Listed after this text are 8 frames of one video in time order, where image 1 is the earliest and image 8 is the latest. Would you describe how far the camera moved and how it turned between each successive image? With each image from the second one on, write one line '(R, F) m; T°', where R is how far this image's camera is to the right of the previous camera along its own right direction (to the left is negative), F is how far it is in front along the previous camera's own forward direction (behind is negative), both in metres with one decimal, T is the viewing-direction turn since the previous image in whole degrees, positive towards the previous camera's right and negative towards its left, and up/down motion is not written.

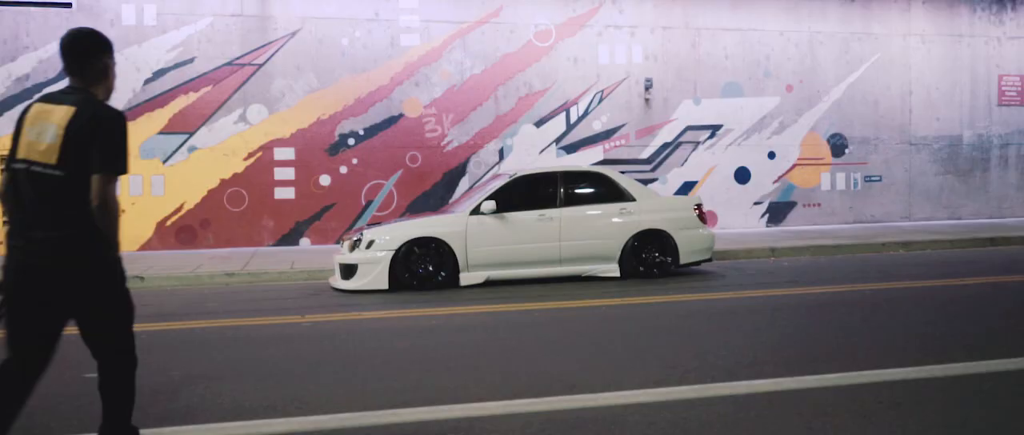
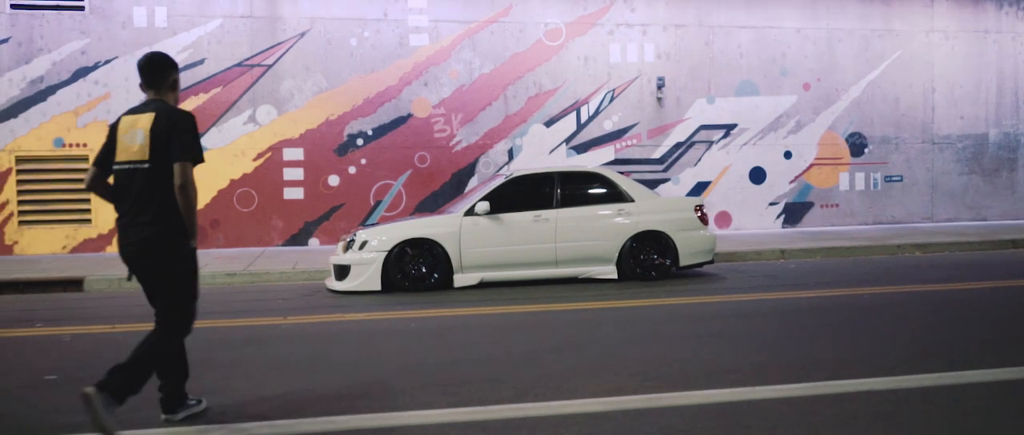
(+0.6, +0.1) m; -3°
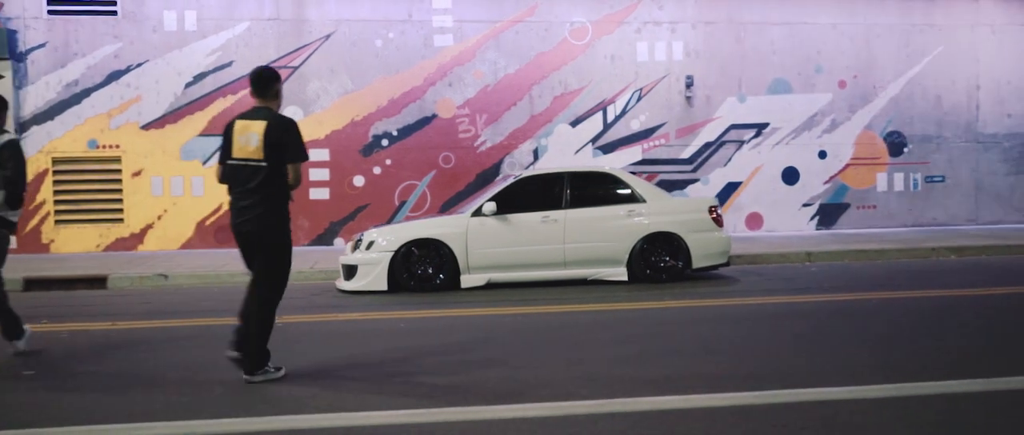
(+0.7, +0.1) m; -4°
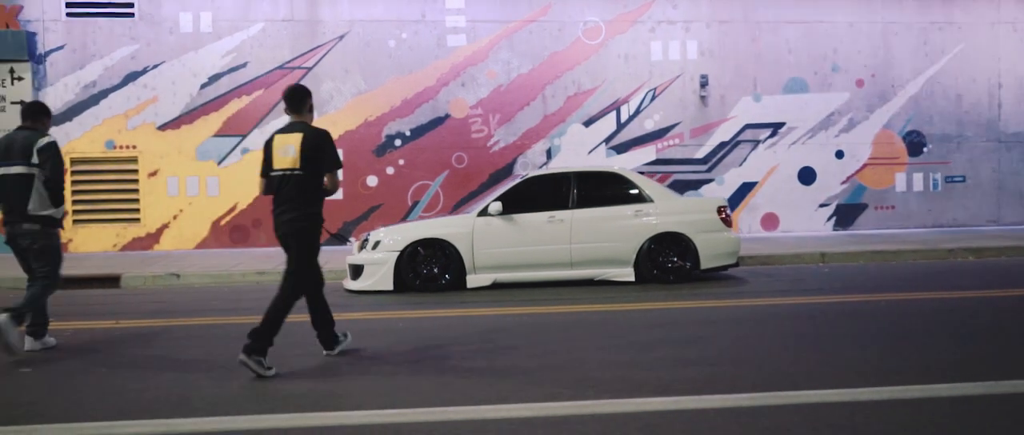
(+0.3, 0.0) m; -2°
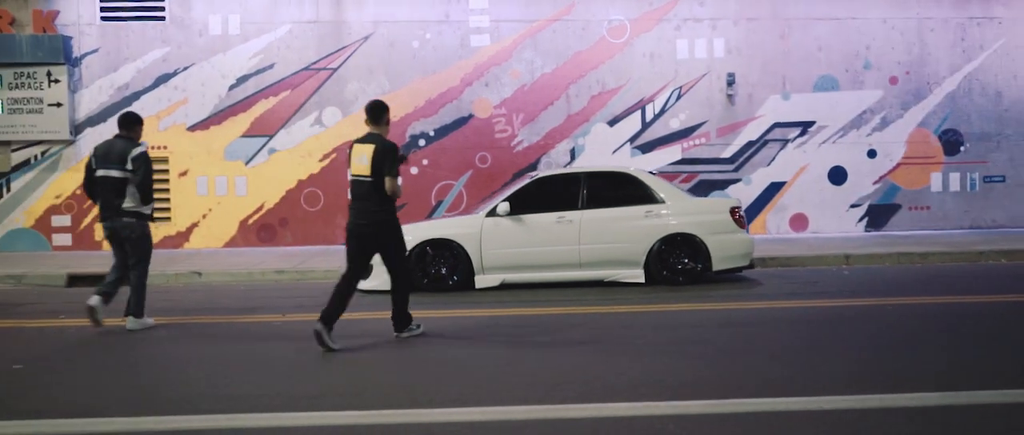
(+0.6, 0.0) m; -4°
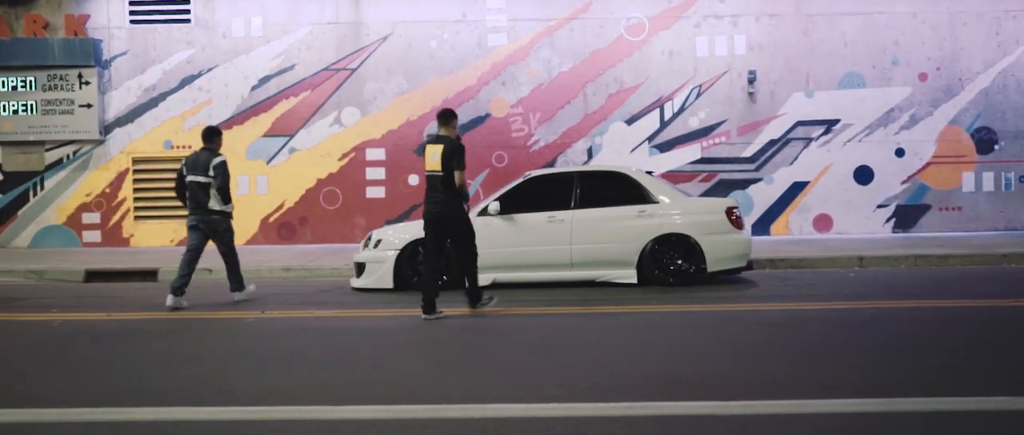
(+1.0, +0.1) m; -4°
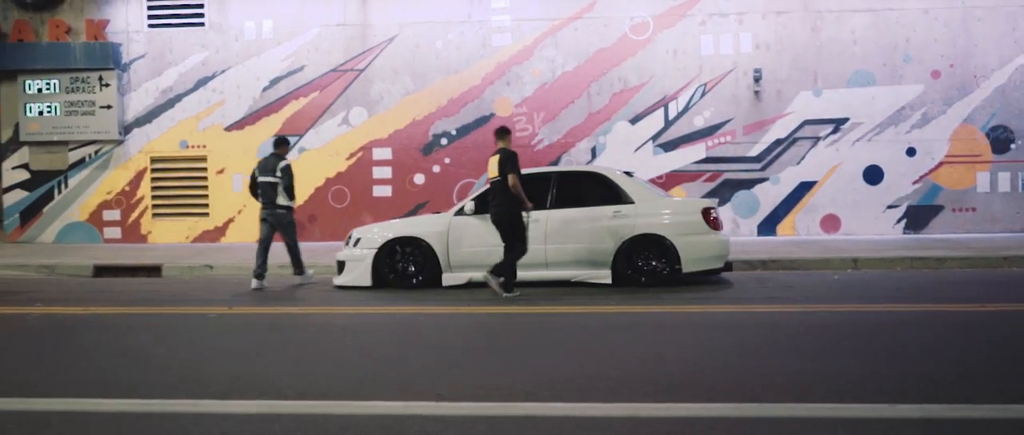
(+1.1, 0.0) m; -4°
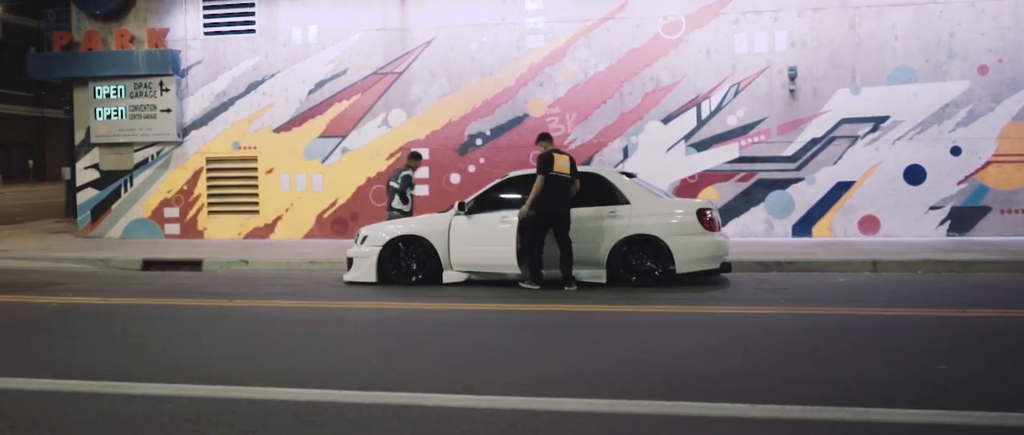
(+1.4, -0.1) m; -7°
